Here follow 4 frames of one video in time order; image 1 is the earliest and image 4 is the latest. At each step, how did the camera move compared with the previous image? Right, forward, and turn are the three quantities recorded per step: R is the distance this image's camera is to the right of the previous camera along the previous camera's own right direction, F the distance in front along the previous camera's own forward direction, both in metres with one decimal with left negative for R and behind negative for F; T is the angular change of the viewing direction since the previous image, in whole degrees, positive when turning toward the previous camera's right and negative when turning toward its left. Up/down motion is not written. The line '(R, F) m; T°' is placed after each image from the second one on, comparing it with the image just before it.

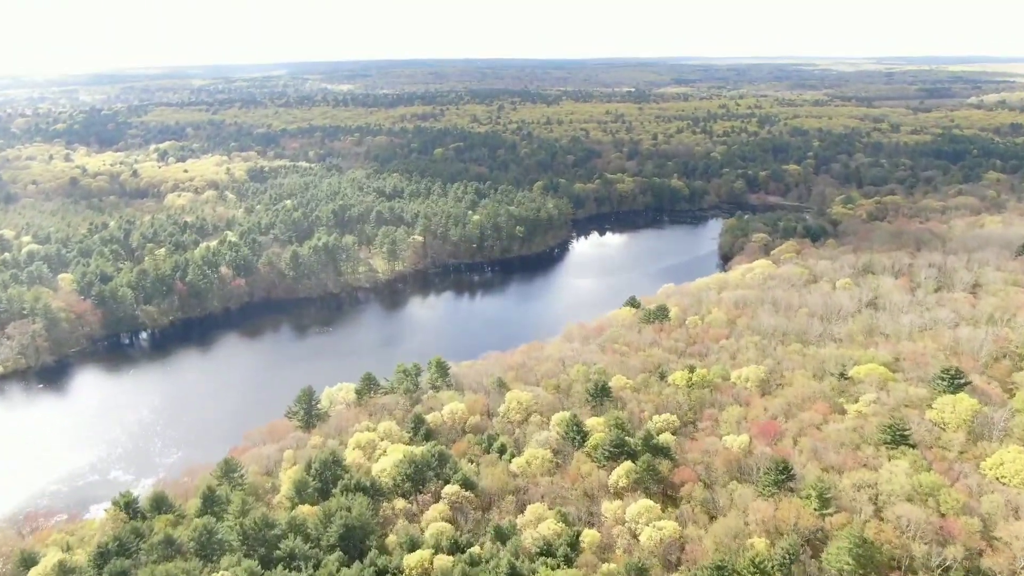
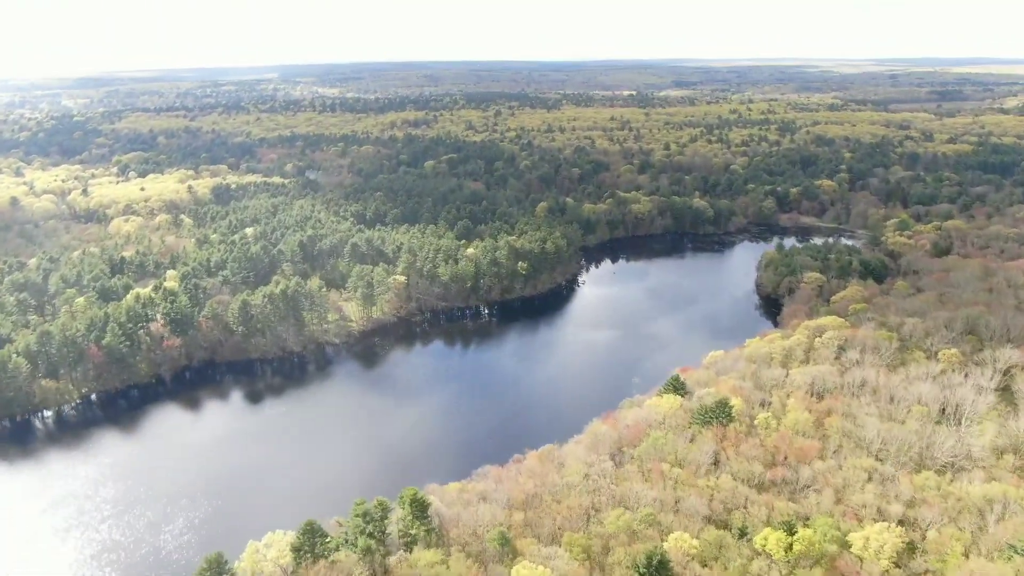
(-0.5, +15.5) m; 0°
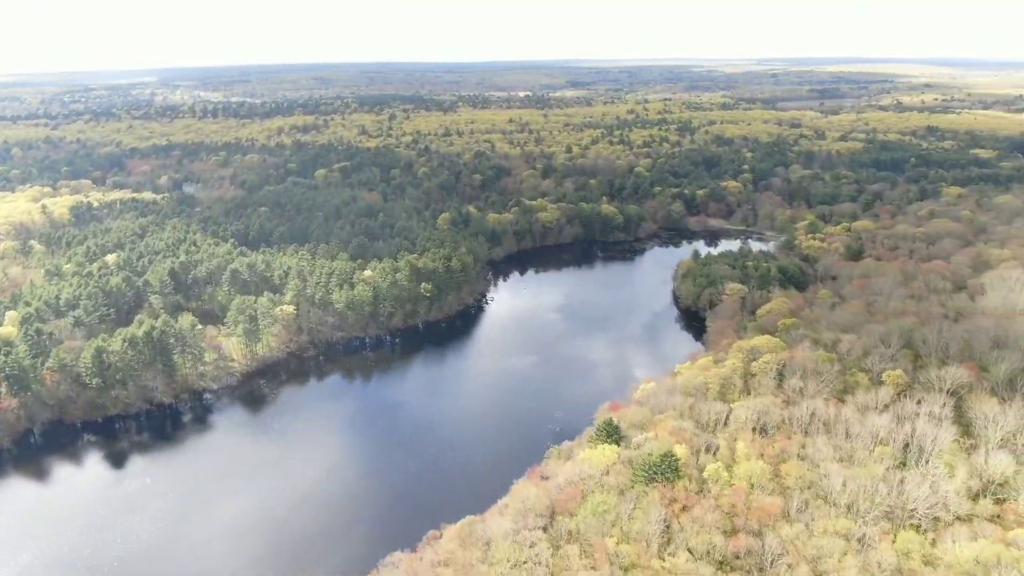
(-0.1, +6.8) m; +7°
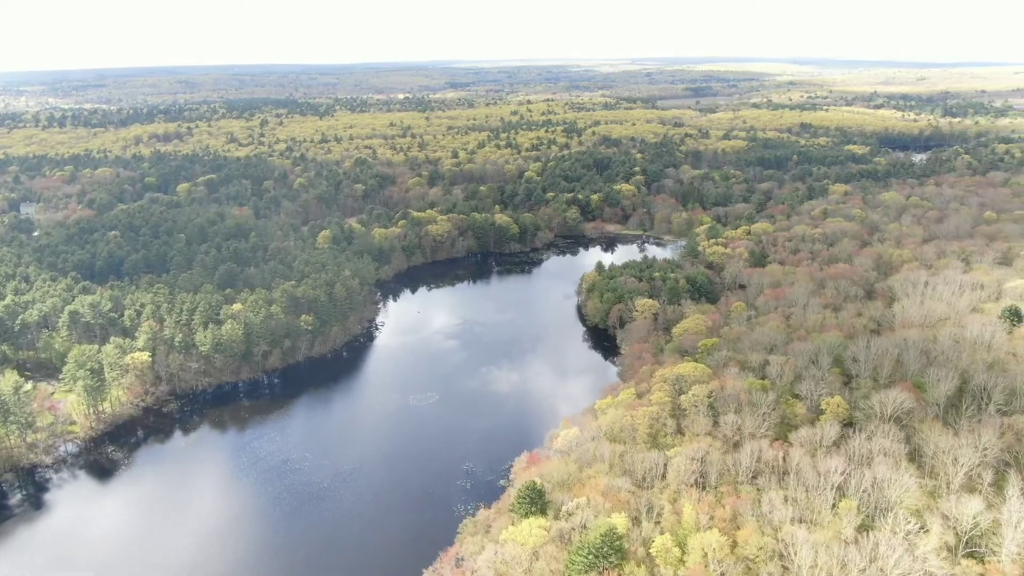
(-0.3, +6.9) m; +8°
